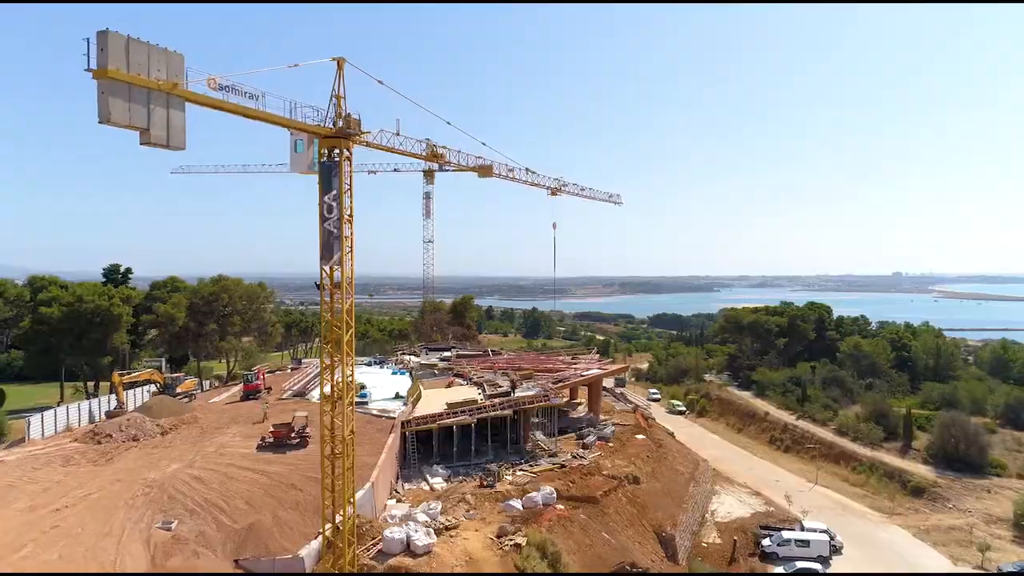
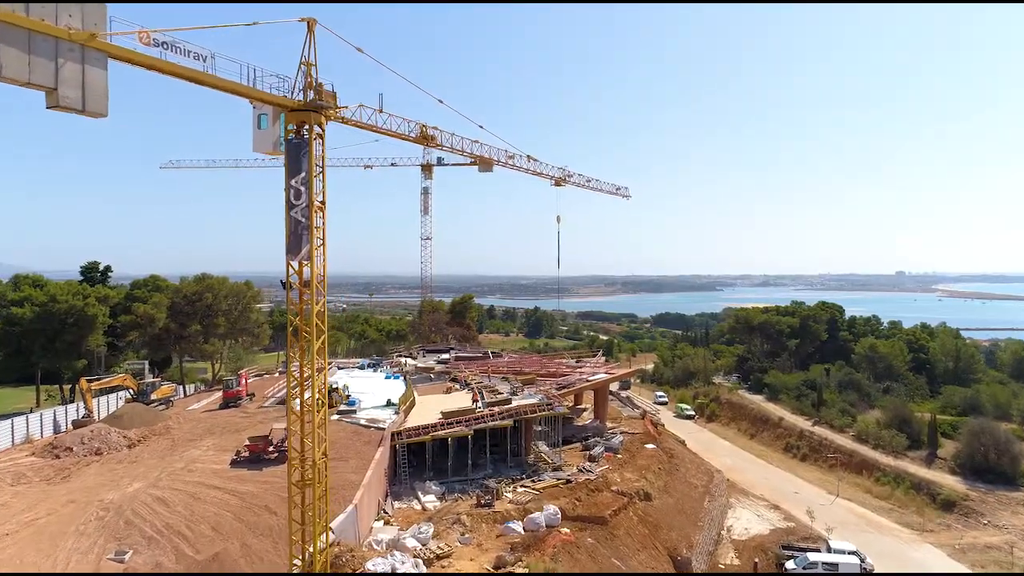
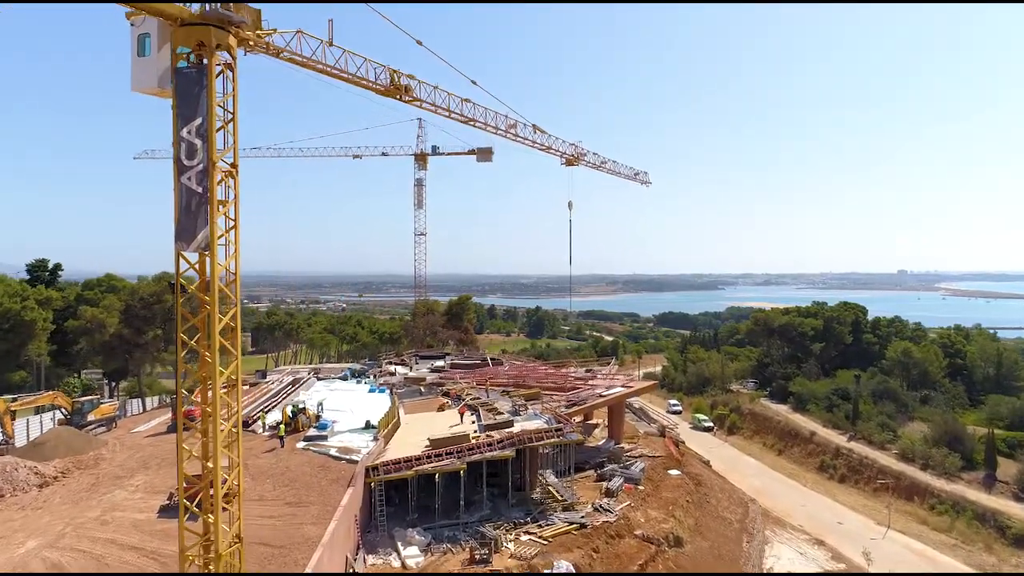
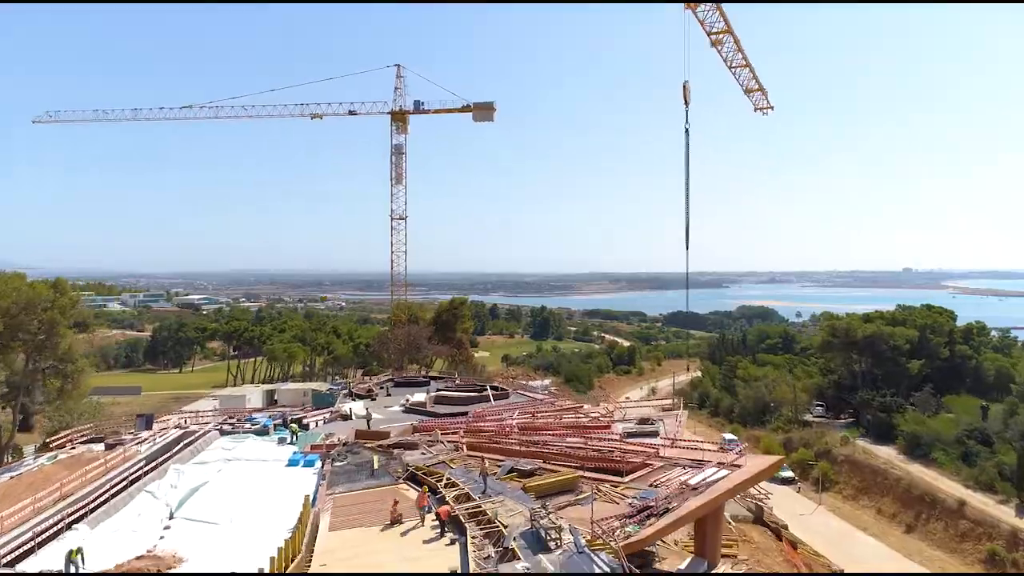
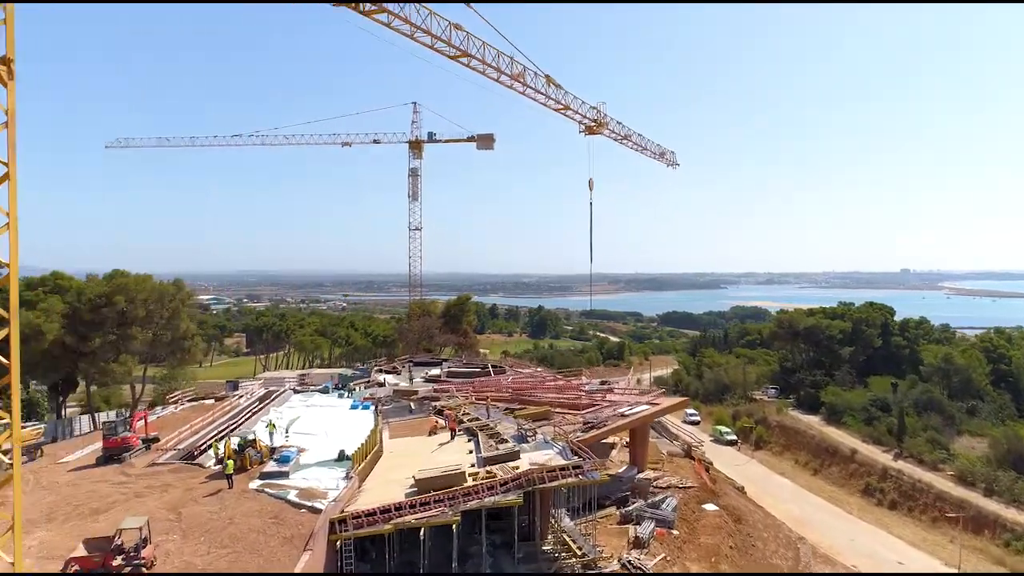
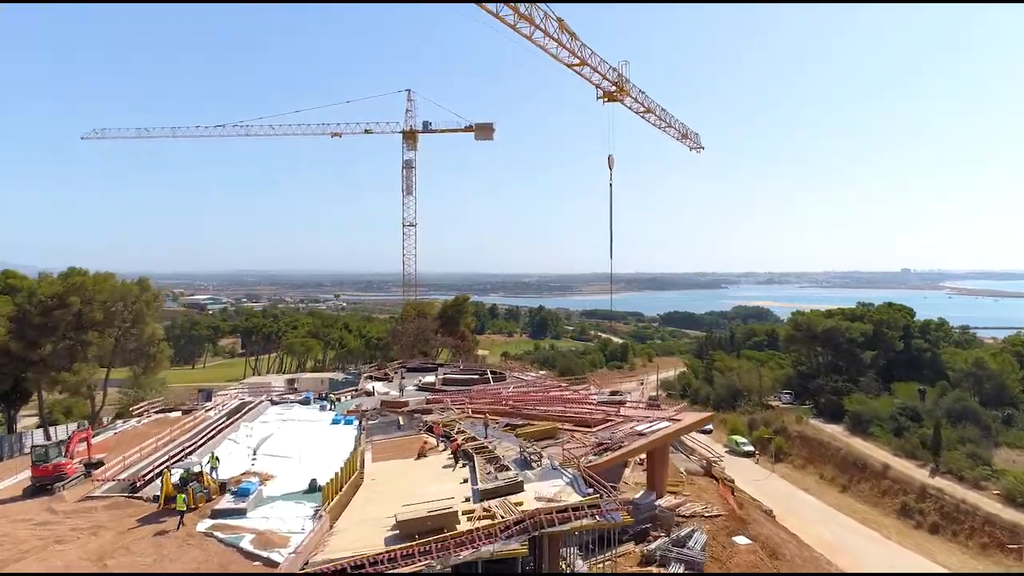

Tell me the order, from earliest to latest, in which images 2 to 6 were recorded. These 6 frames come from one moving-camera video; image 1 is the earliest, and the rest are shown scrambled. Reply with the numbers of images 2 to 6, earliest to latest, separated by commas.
2, 3, 5, 6, 4
